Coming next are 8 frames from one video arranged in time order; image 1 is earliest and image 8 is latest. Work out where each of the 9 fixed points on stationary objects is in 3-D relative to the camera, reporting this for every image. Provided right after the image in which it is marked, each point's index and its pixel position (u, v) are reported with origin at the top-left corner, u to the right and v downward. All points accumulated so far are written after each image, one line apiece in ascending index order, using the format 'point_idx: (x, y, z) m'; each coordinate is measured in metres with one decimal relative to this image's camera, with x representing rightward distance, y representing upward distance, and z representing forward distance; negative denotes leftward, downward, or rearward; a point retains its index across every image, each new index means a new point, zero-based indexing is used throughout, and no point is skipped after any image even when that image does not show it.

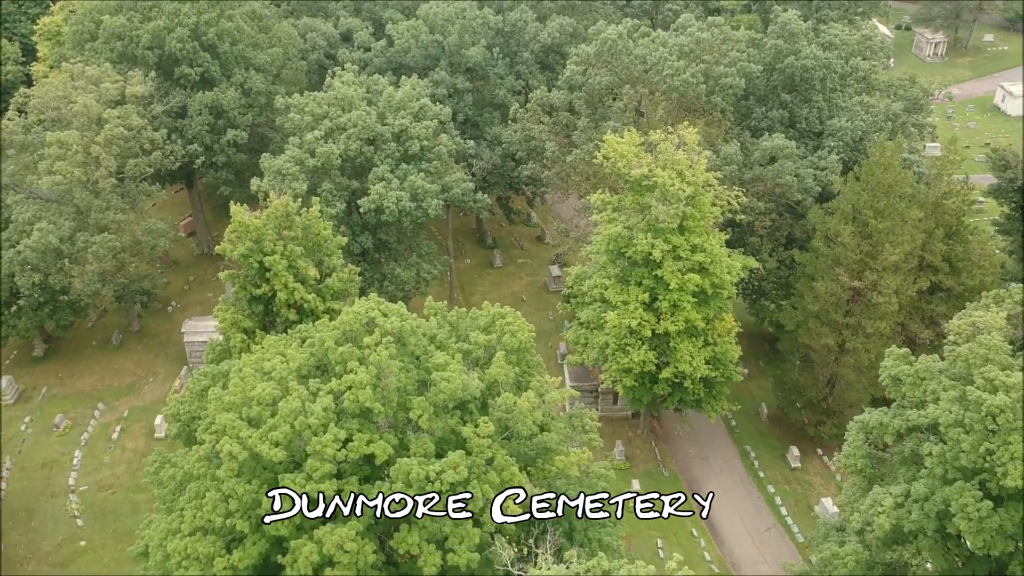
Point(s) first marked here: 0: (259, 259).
0: (-4.5, +0.5, +17.7) m
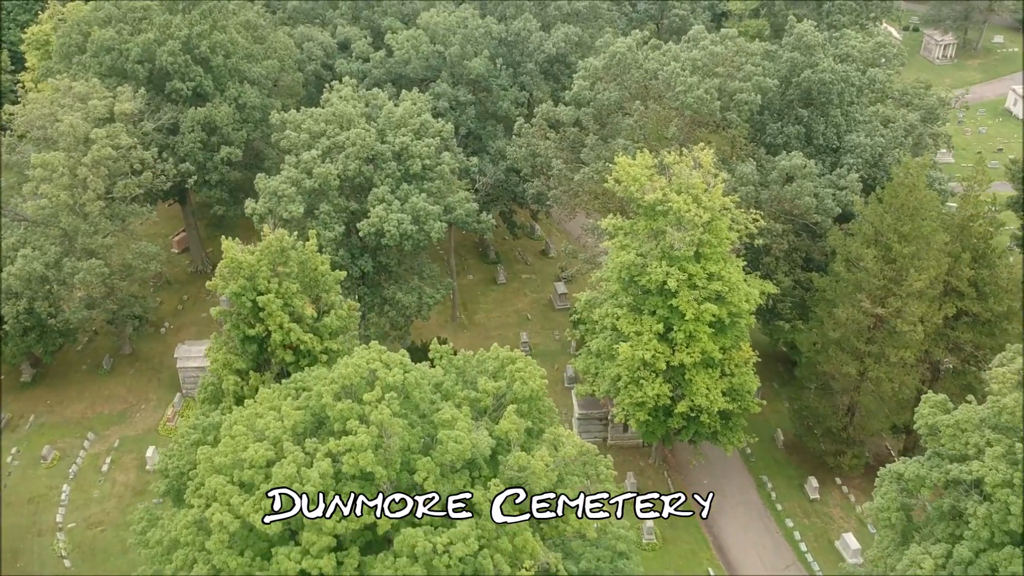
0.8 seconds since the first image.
0: (-4.4, -0.2, +16.6) m
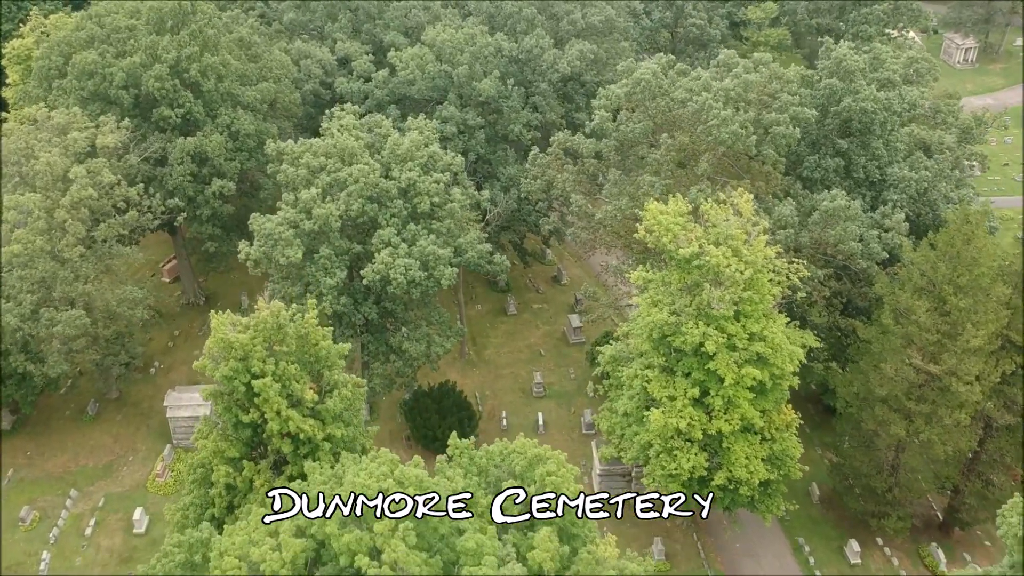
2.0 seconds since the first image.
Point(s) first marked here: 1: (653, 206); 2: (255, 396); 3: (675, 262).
0: (-4.0, -1.4, +14.7) m
1: (+2.8, +1.6, +19.4) m
2: (-3.9, -1.6, +15.1) m
3: (+3.2, +0.5, +19.2) m
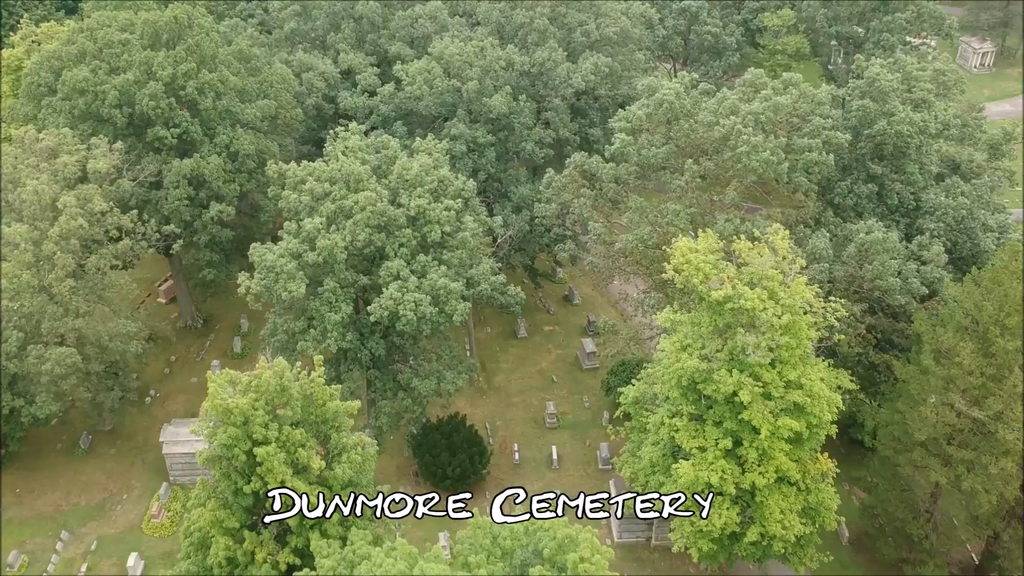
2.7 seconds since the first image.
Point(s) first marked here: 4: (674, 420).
0: (-3.6, -2.2, +13.5) m
1: (+3.1, +0.8, +18.2) m
2: (-3.6, -2.4, +13.9) m
3: (+3.5, -0.3, +17.9) m
4: (+3.0, -2.4, +18.1) m
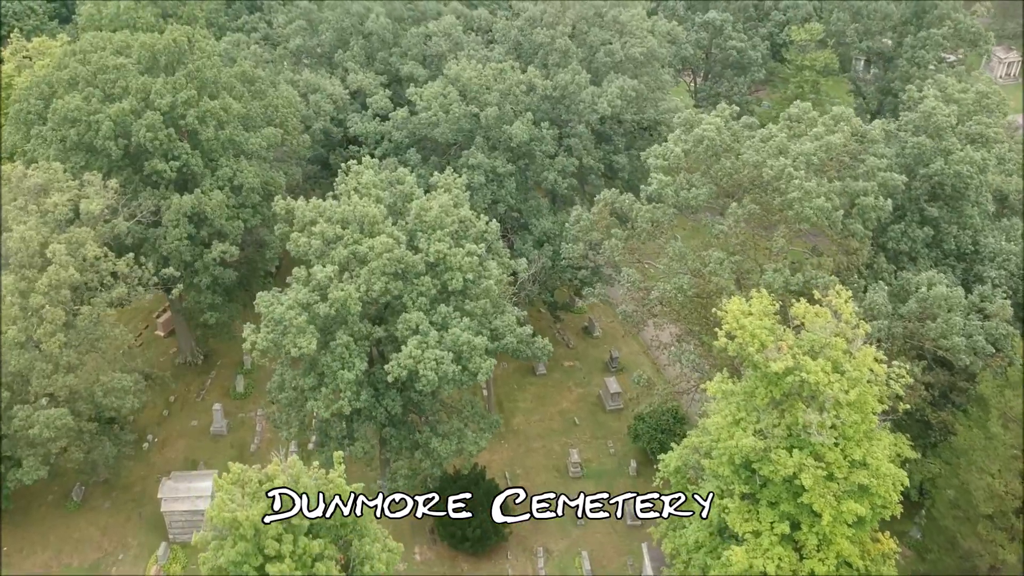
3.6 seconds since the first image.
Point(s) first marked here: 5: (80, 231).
0: (-3.0, -3.3, +11.8) m
1: (+3.7, -0.3, +16.5) m
2: (-3.0, -3.6, +12.2) m
3: (+4.1, -1.4, +16.3) m
4: (+3.5, -3.5, +16.5) m
5: (-8.7, +1.1, +19.9) m
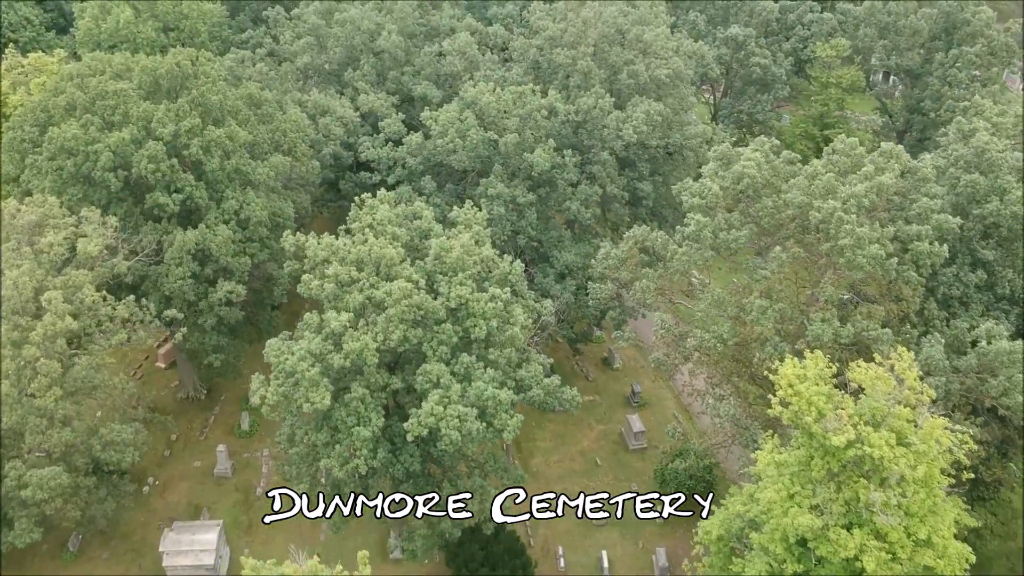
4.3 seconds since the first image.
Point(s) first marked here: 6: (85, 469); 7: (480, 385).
0: (-2.5, -4.2, +10.5) m
1: (+4.2, -1.2, +15.2) m
2: (-2.5, -4.5, +10.9) m
3: (+4.6, -2.3, +15.0) m
4: (+4.0, -4.4, +15.2) m
5: (-8.2, +0.2, +18.6) m
6: (-8.2, -3.5, +19.0) m
7: (-0.6, -1.8, +17.9) m
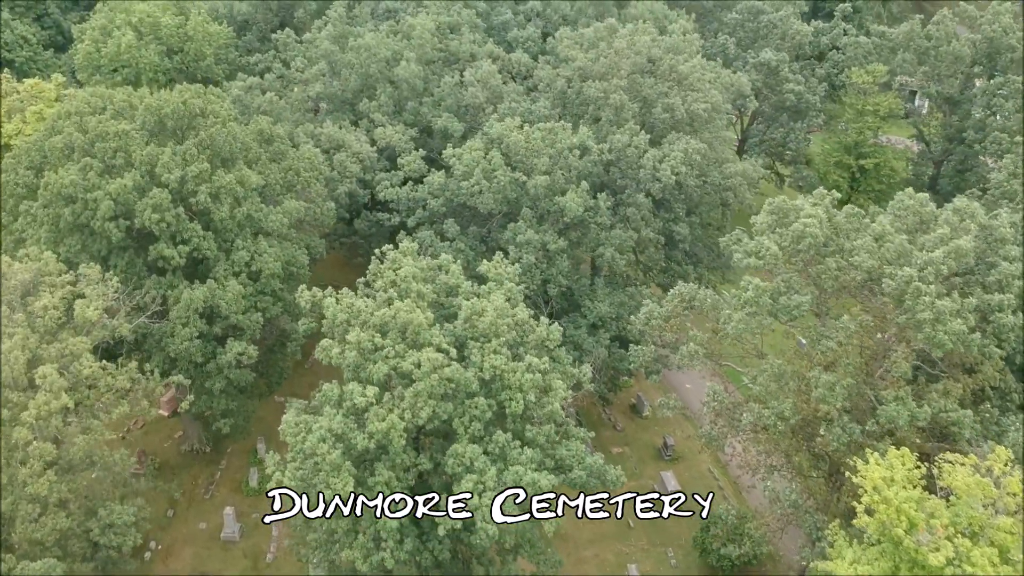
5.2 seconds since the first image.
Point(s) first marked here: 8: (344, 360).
0: (-1.9, -5.4, +8.8) m
1: (+4.9, -2.5, +13.6) m
2: (-1.8, -5.7, +9.2) m
3: (+5.3, -3.6, +13.3) m
4: (+4.7, -5.7, +13.5) m
5: (-7.5, -0.9, +16.9) m
6: (-7.6, -4.7, +17.4) m
7: (+0.1, -3.0, +16.2) m
8: (-2.9, -1.3, +17.1) m
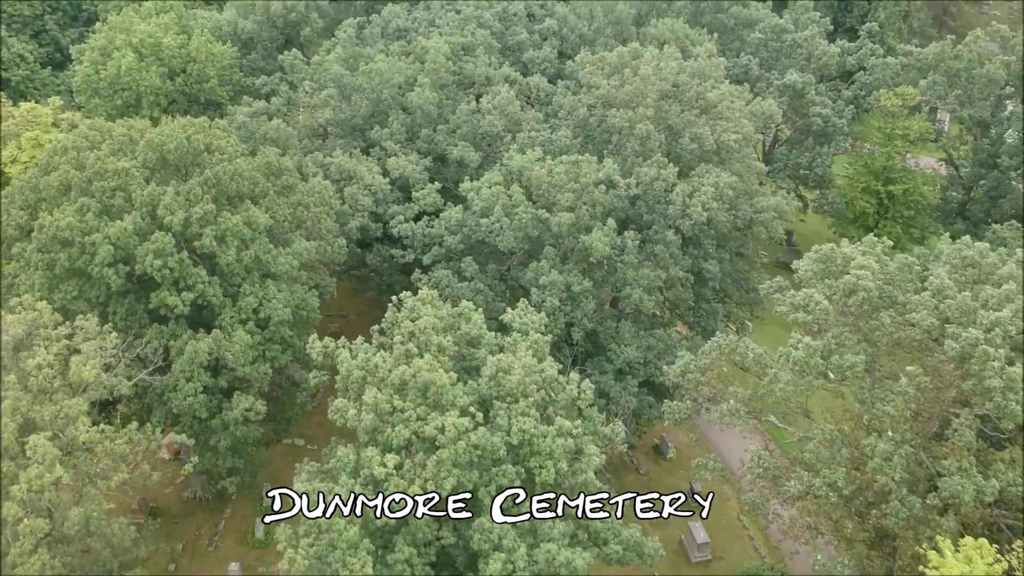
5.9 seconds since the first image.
0: (-1.4, -6.3, +7.6) m
1: (+5.4, -3.4, +12.3) m
2: (-1.4, -6.6, +8.0) m
3: (+5.7, -4.5, +12.1) m
4: (+5.2, -6.6, +12.3) m
5: (-7.0, -1.9, +15.6) m
6: (-7.1, -5.6, +16.1) m
7: (+0.6, -3.9, +15.0) m
8: (-2.4, -2.2, +15.9) m
